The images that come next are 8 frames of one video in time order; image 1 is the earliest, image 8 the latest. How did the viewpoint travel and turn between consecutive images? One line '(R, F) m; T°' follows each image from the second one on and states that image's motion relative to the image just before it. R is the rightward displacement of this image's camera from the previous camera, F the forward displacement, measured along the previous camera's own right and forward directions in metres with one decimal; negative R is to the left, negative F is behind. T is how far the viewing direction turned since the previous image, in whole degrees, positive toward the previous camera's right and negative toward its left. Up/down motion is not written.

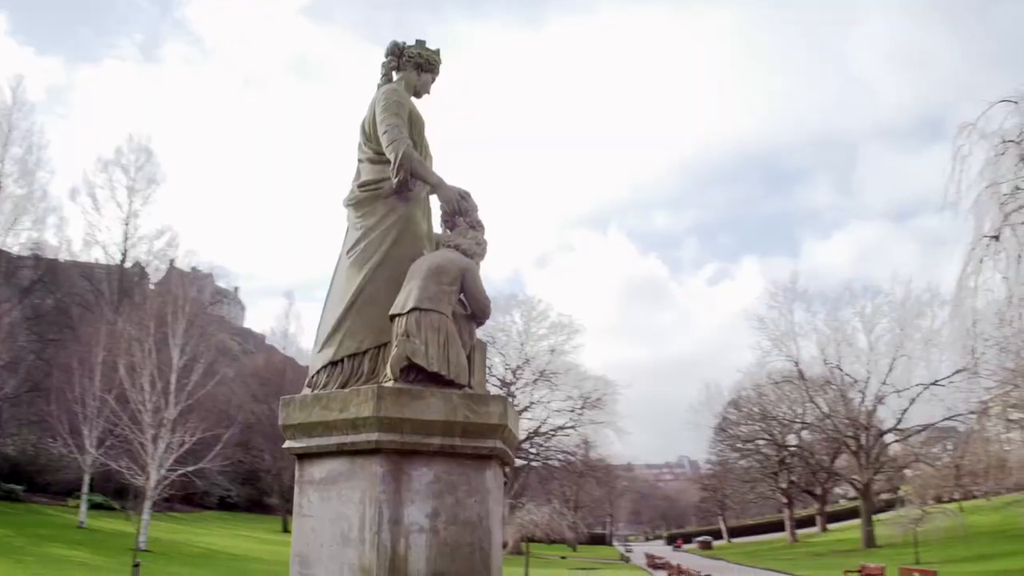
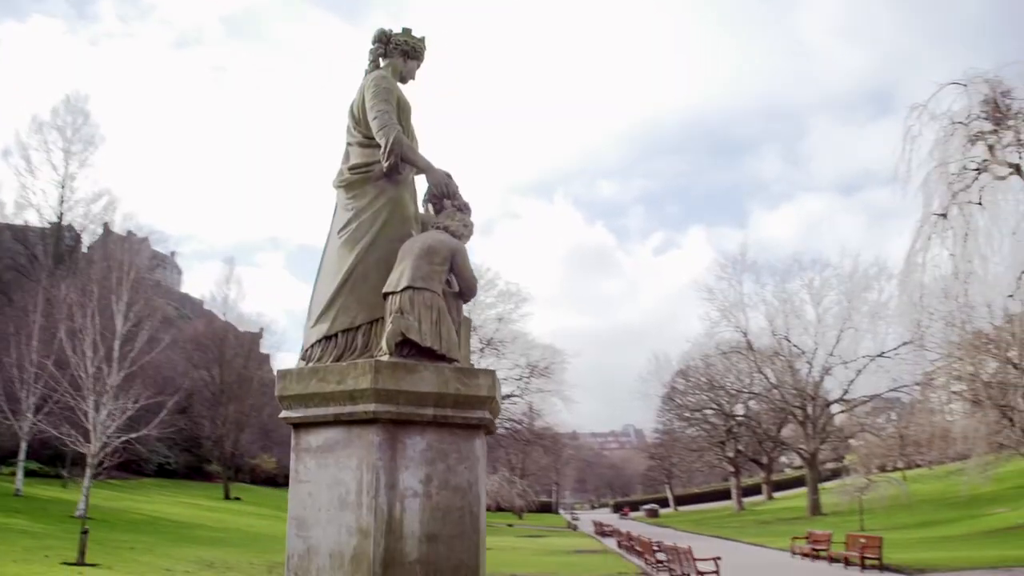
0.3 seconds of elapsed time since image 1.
(-0.2, -0.1) m; +3°
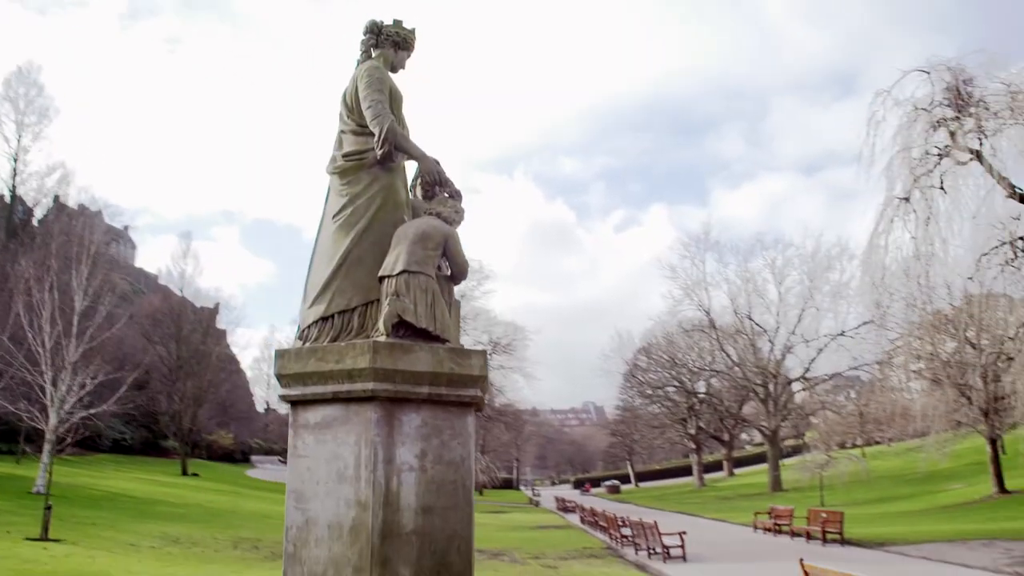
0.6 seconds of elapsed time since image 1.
(-0.2, -0.1) m; +3°
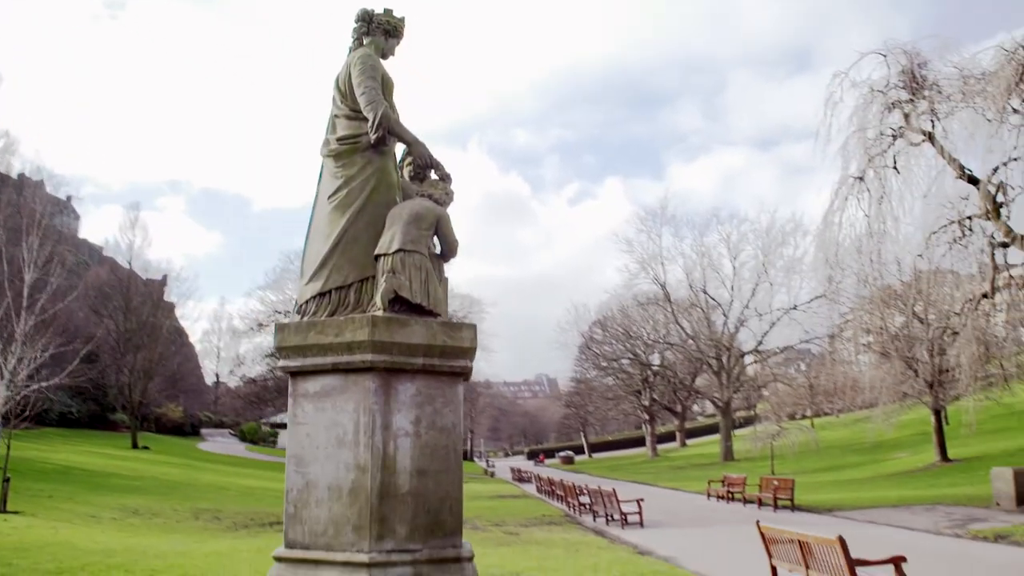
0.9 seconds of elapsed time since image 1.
(-0.2, -0.3) m; +3°
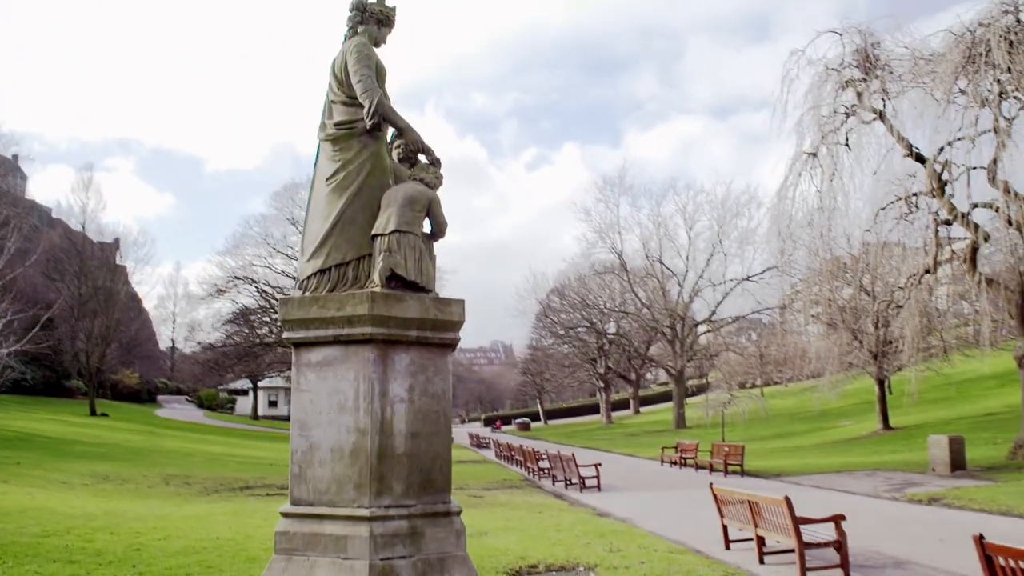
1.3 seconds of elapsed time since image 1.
(-0.2, -0.4) m; +3°
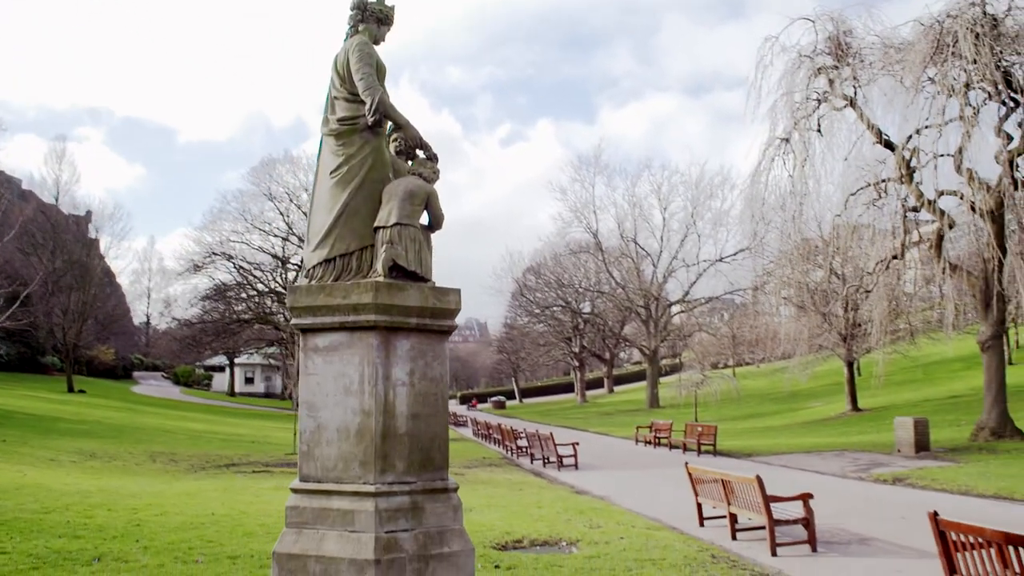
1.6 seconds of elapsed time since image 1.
(-0.1, -0.3) m; +2°
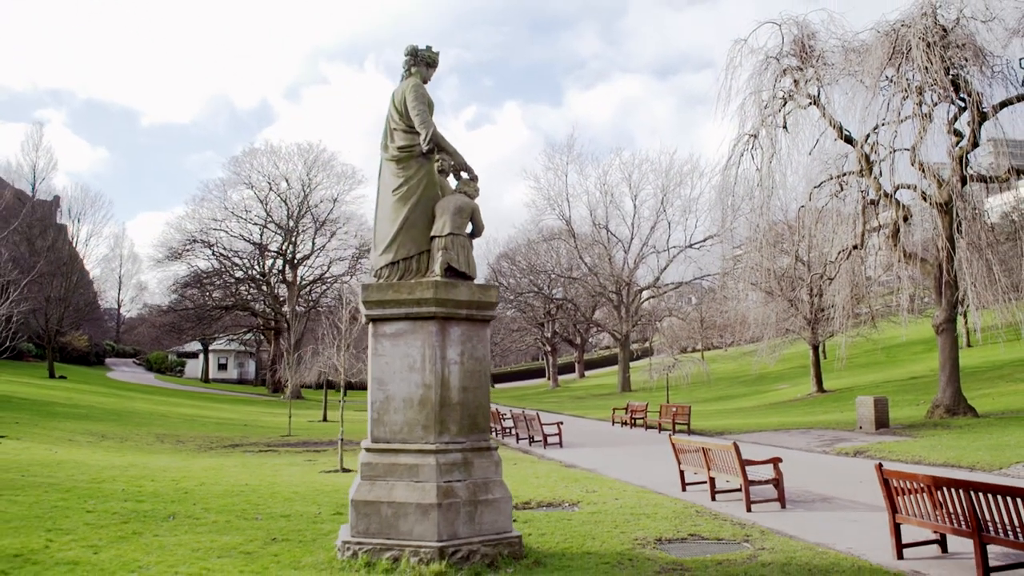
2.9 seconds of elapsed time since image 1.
(-0.5, -1.3) m; +2°
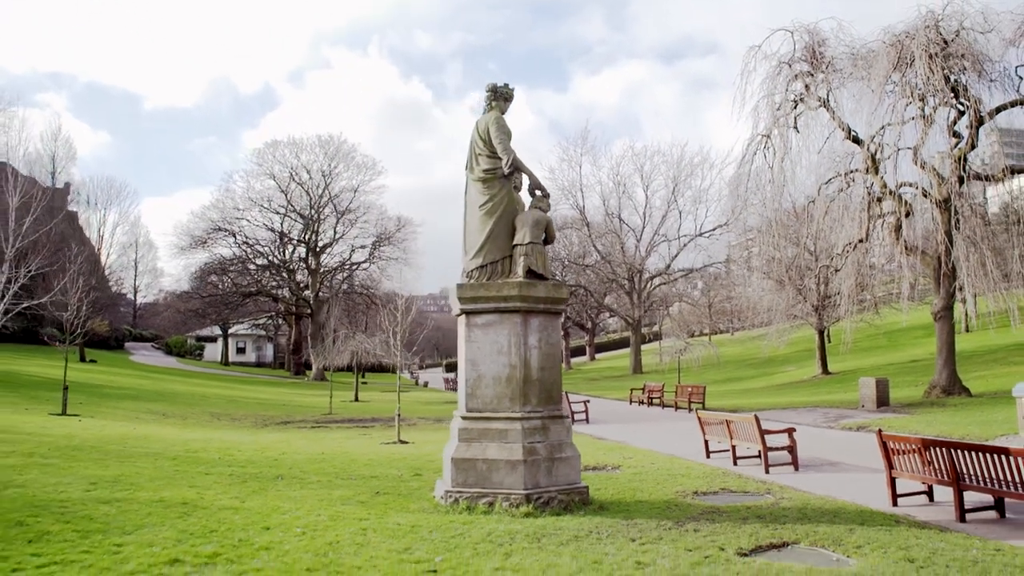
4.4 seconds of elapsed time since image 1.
(-0.7, -1.6) m; 0°
